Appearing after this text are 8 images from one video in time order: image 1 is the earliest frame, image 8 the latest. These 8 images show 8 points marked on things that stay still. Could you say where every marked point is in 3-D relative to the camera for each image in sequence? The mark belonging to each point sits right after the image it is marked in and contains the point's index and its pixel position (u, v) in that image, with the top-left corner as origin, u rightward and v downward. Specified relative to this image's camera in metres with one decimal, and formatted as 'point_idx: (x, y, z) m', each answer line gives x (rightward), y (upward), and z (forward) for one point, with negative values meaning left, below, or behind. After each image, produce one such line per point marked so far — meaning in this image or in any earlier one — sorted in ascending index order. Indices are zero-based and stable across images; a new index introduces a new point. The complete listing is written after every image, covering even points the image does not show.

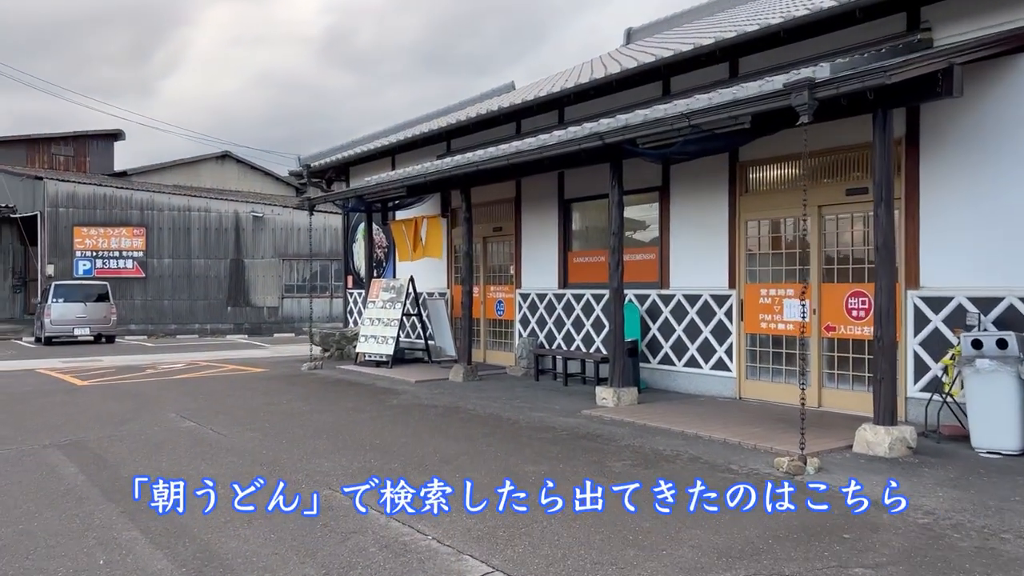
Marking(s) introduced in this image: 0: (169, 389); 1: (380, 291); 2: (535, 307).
0: (-4.3, -1.3, +11.2) m
1: (-2.0, -0.1, +13.4) m
2: (+0.3, -0.3, +11.9) m
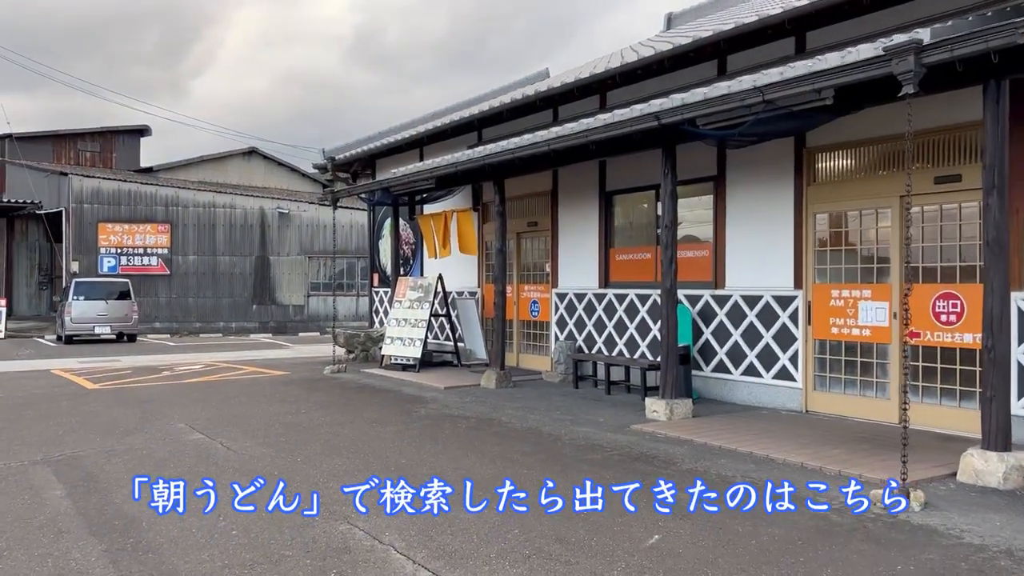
0: (-3.8, -1.2, +10.5) m
1: (-1.5, 0.0, +12.5) m
2: (+0.8, -0.3, +11.1) m
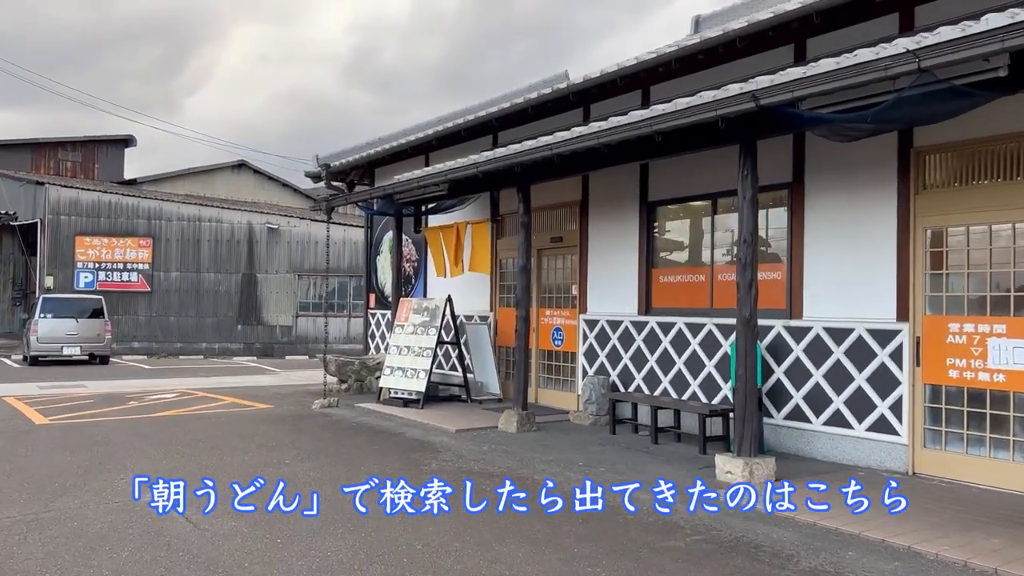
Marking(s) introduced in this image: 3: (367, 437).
0: (-3.6, -1.4, +8.8) m
1: (-1.3, -0.3, +11.0) m
2: (+1.0, -0.5, +9.5) m
3: (-1.4, -1.4, +8.4) m
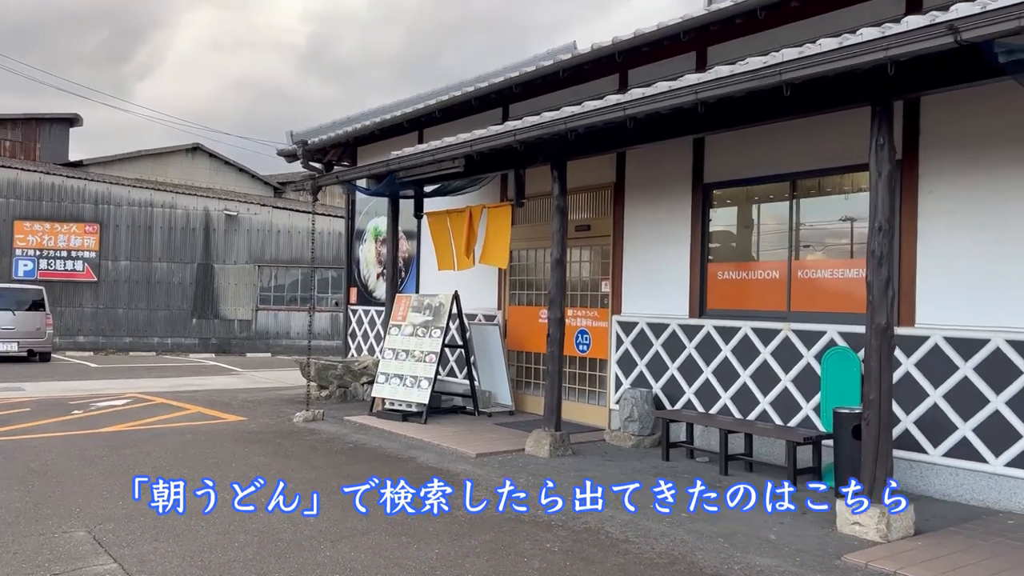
0: (-3.4, -1.4, +7.2) m
1: (-1.1, -0.3, +9.4) m
2: (+1.2, -0.5, +8.1) m
3: (-1.1, -1.4, +6.9) m
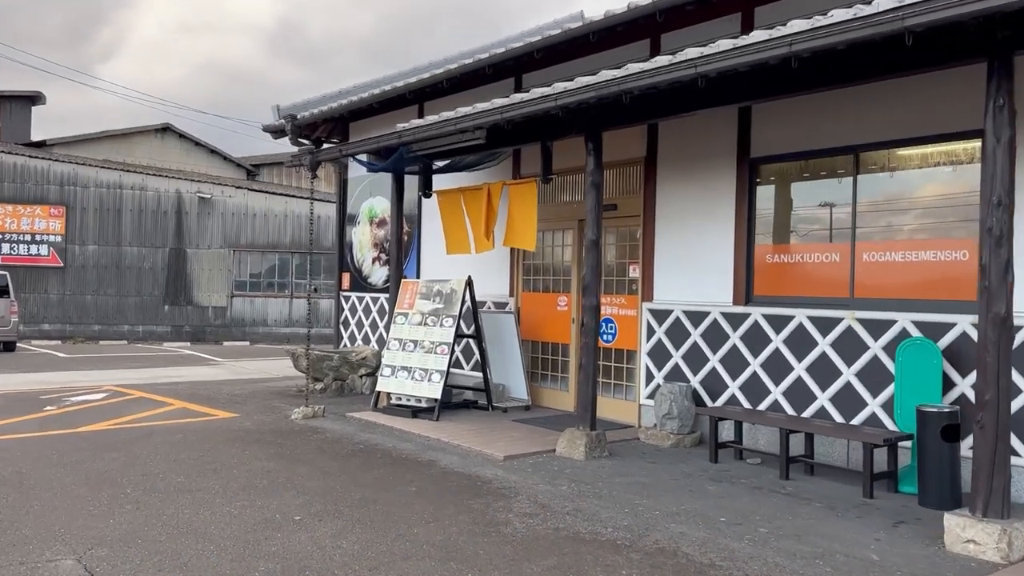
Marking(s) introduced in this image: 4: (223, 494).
0: (-3.1, -1.3, +6.4) m
1: (-0.9, -0.1, +8.7) m
2: (+1.4, -0.4, +7.4) m
3: (-0.9, -1.3, +6.2) m
4: (-1.8, -1.3, +5.4) m
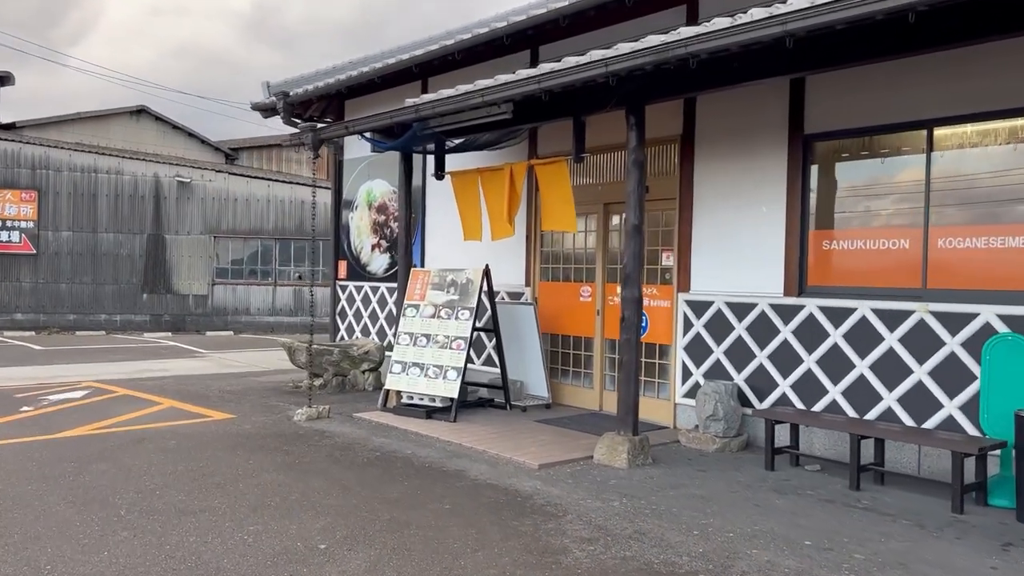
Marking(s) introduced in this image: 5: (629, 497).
0: (-2.9, -1.2, +5.7) m
1: (-0.8, 0.0, +8.0) m
2: (+1.7, -0.3, +6.8) m
3: (-0.6, -1.2, +5.5) m
4: (-1.5, -1.2, +4.7) m
5: (+0.7, -1.2, +5.2) m
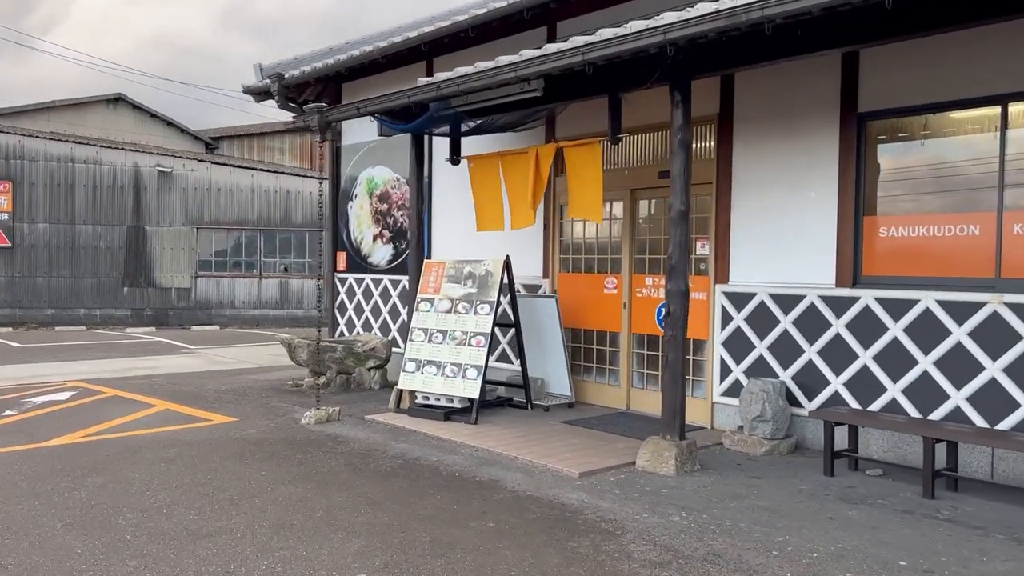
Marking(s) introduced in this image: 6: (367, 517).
0: (-2.6, -1.2, +5.1) m
1: (-0.6, 0.0, +7.5) m
2: (+1.9, -0.2, +6.4) m
3: (-0.4, -1.2, +5.0) m
4: (-1.2, -1.2, +4.2) m
5: (+0.9, -1.2, +4.7) m
6: (-0.7, -1.2, +4.6) m
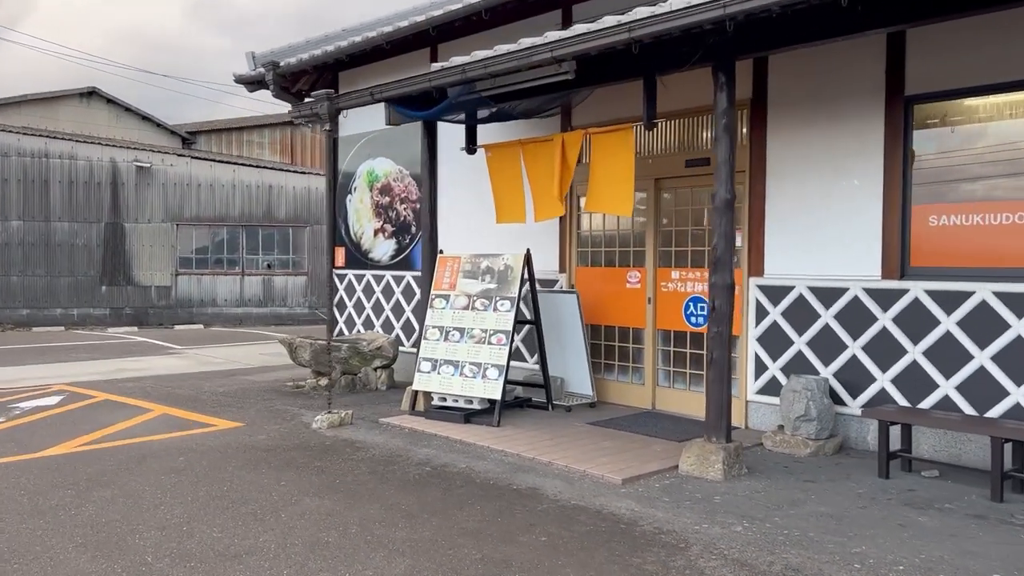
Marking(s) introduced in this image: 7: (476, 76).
0: (-2.4, -1.2, +4.7) m
1: (-0.4, +0.1, +7.2) m
2: (+2.0, -0.2, +6.1) m
3: (-0.1, -1.1, +4.7) m
4: (-1.0, -1.2, +3.8) m
5: (+1.2, -1.2, +4.4) m
6: (-0.5, -1.2, +4.2) m
7: (-0.3, +1.4, +5.8) m
